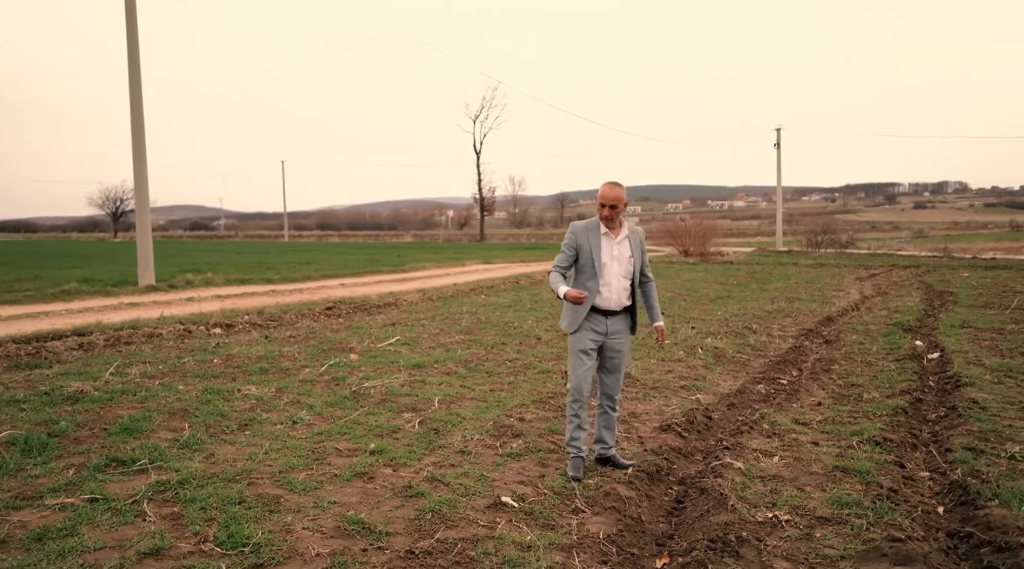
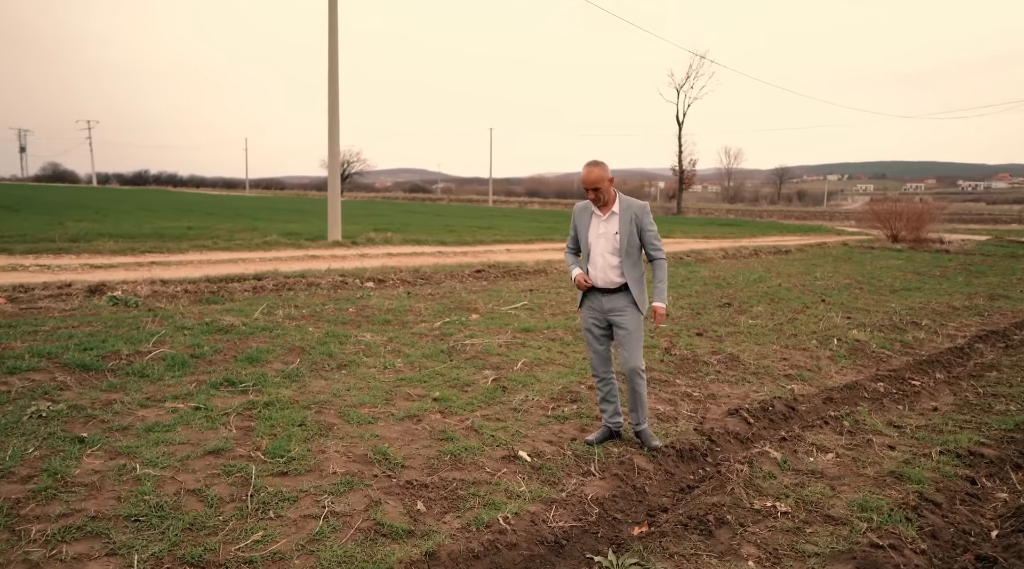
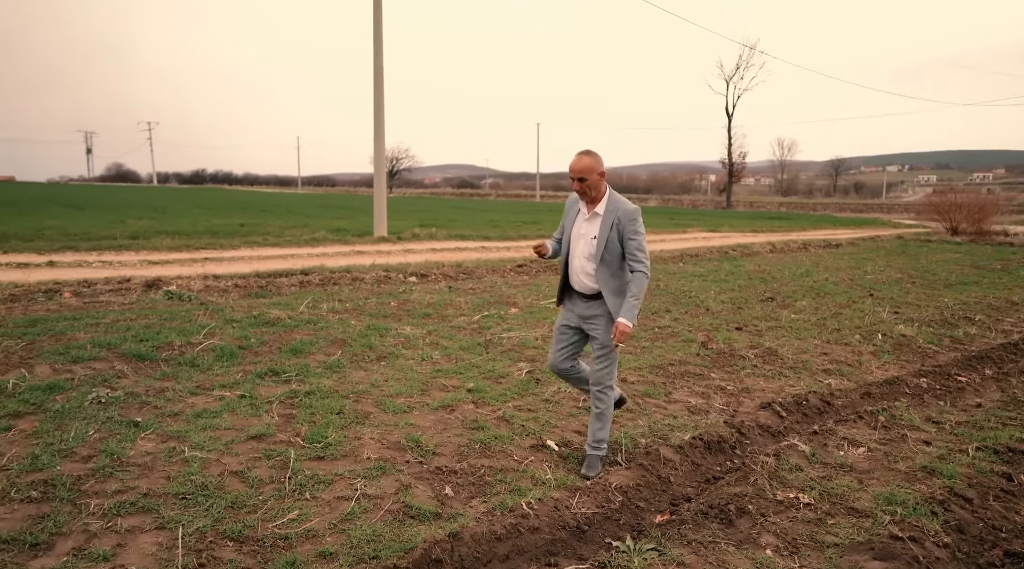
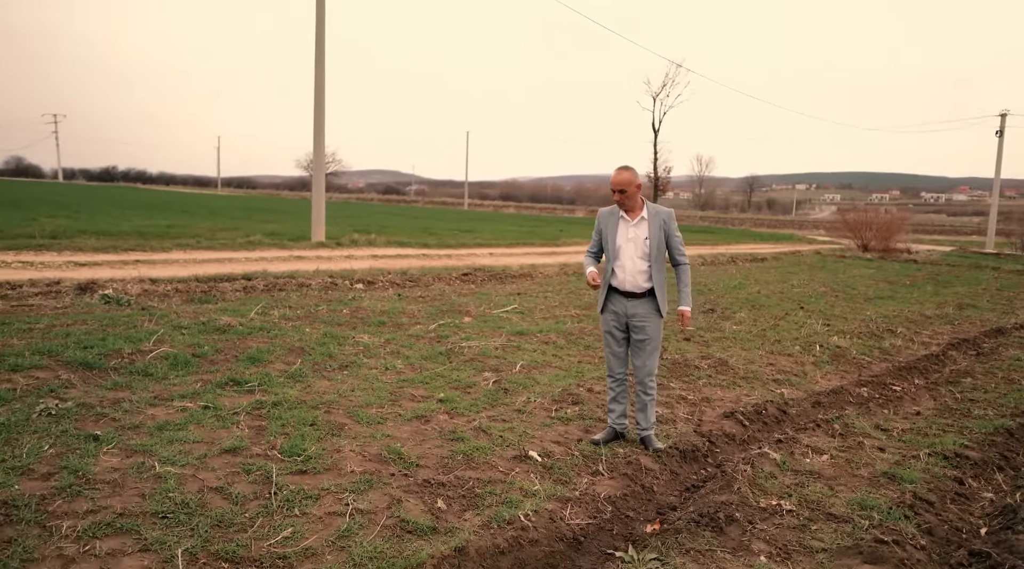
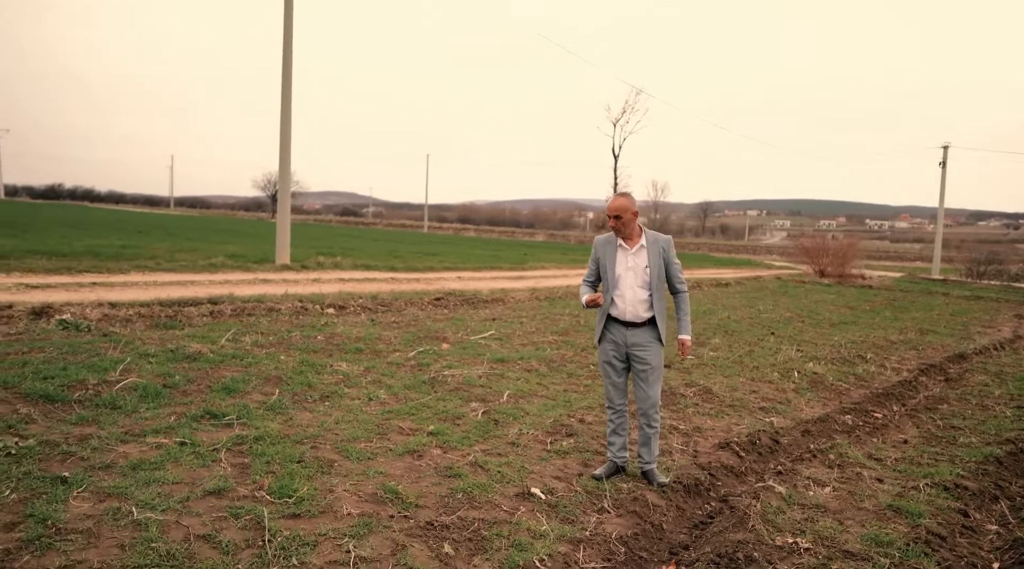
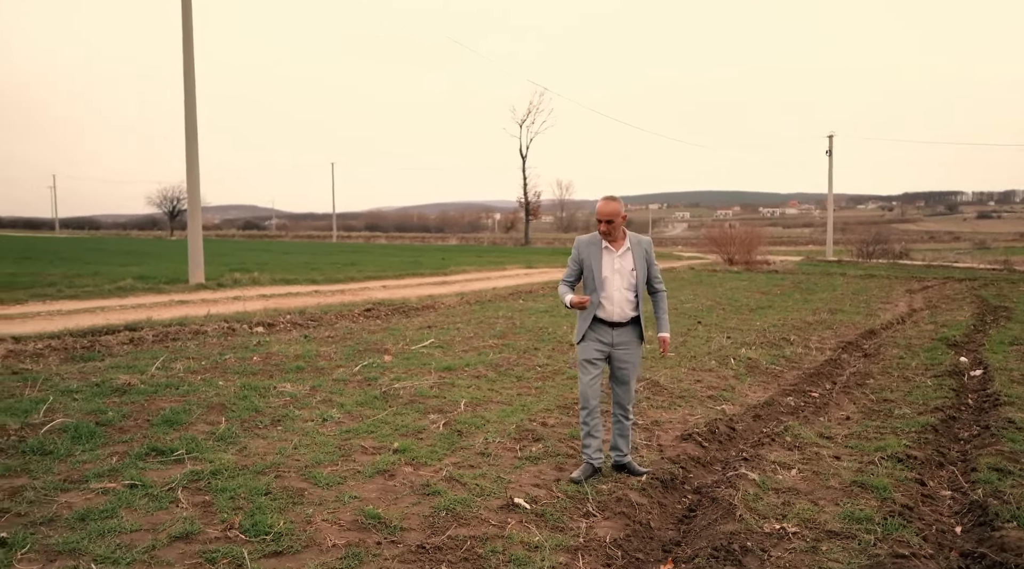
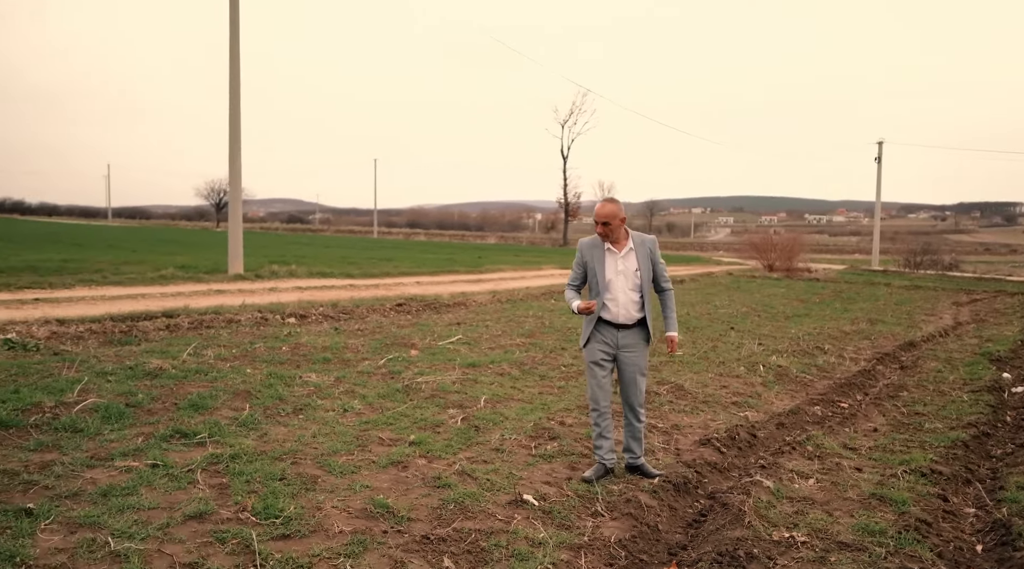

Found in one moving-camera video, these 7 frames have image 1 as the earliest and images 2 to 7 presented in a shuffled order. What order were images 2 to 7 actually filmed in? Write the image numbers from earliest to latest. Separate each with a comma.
6, 7, 5, 4, 2, 3
